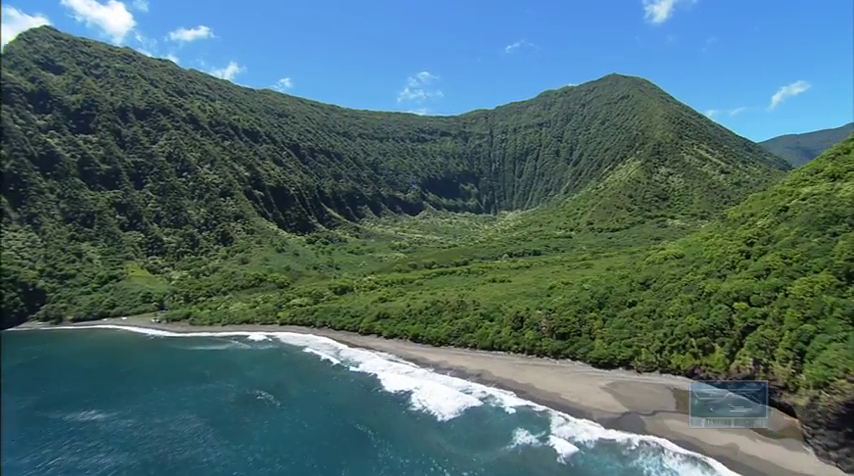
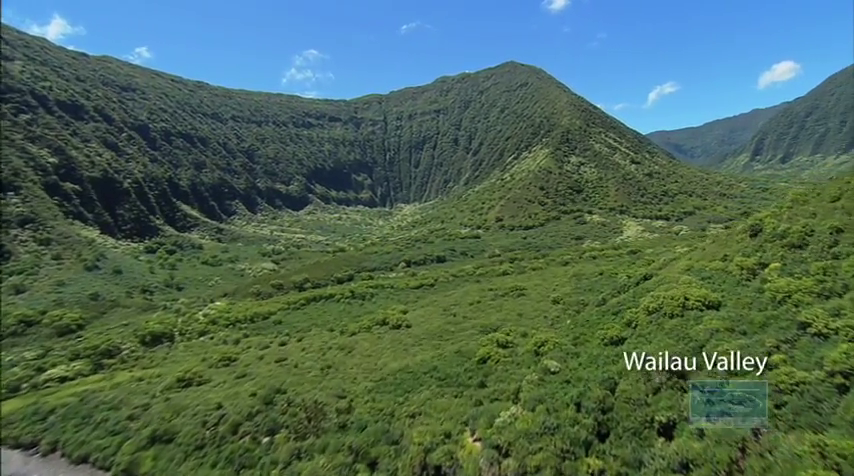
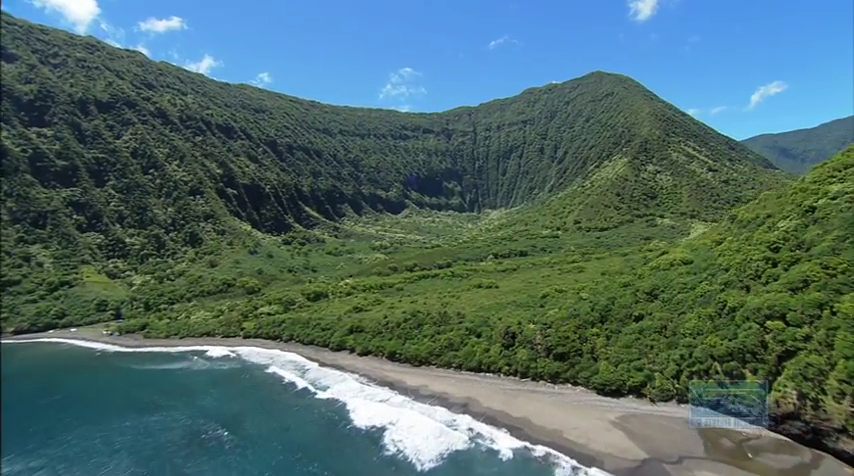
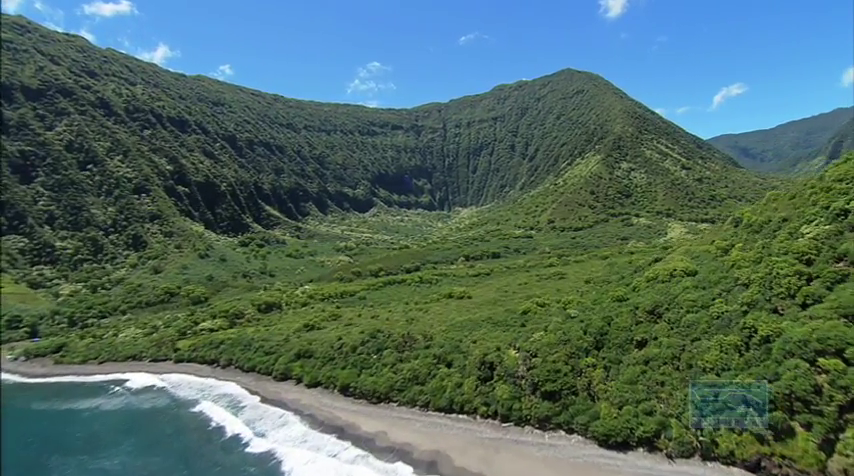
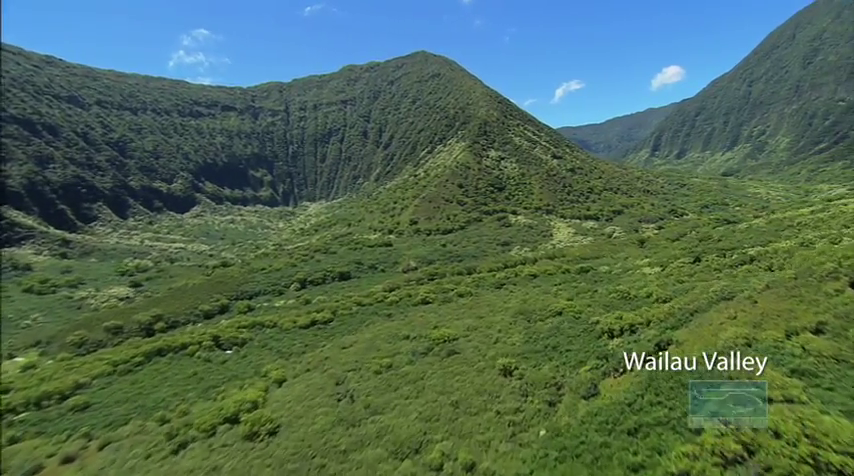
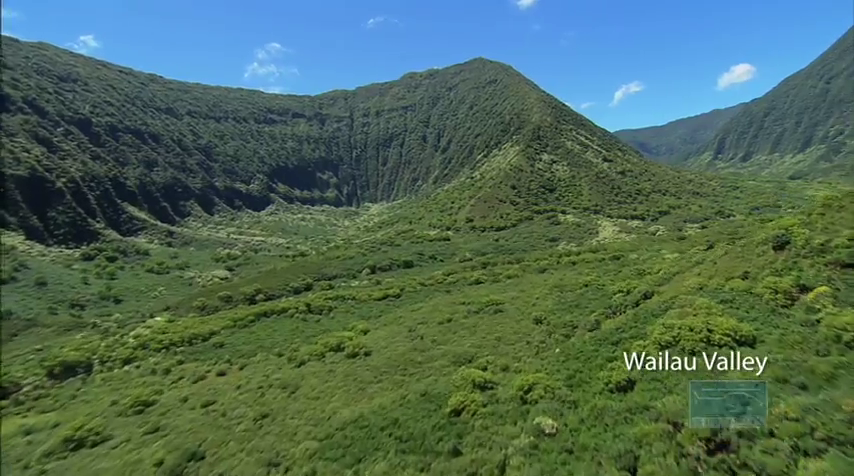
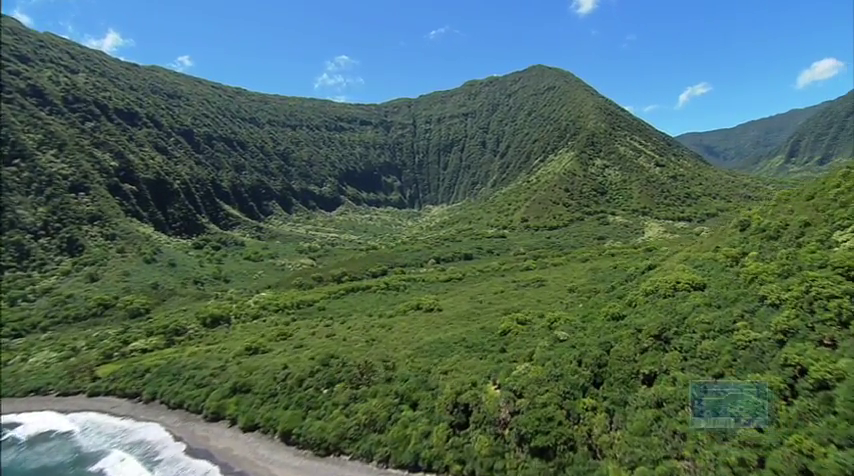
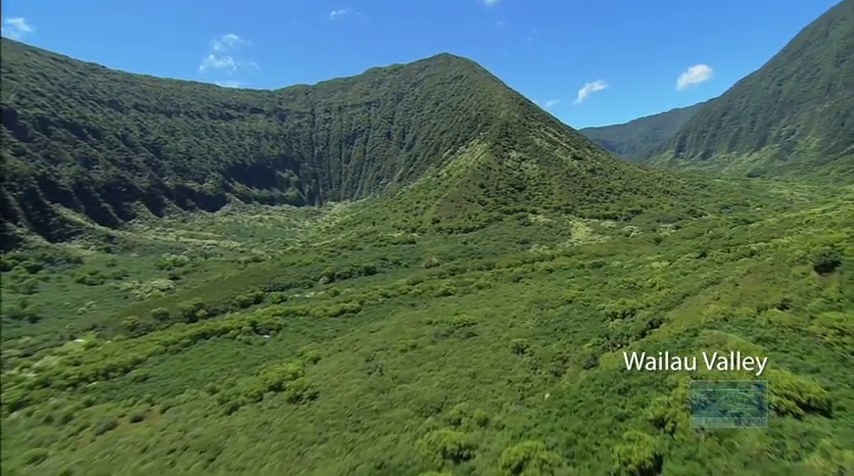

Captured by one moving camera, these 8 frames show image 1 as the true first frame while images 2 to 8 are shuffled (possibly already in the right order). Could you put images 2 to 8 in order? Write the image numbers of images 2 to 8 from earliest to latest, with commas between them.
3, 4, 7, 2, 6, 8, 5
